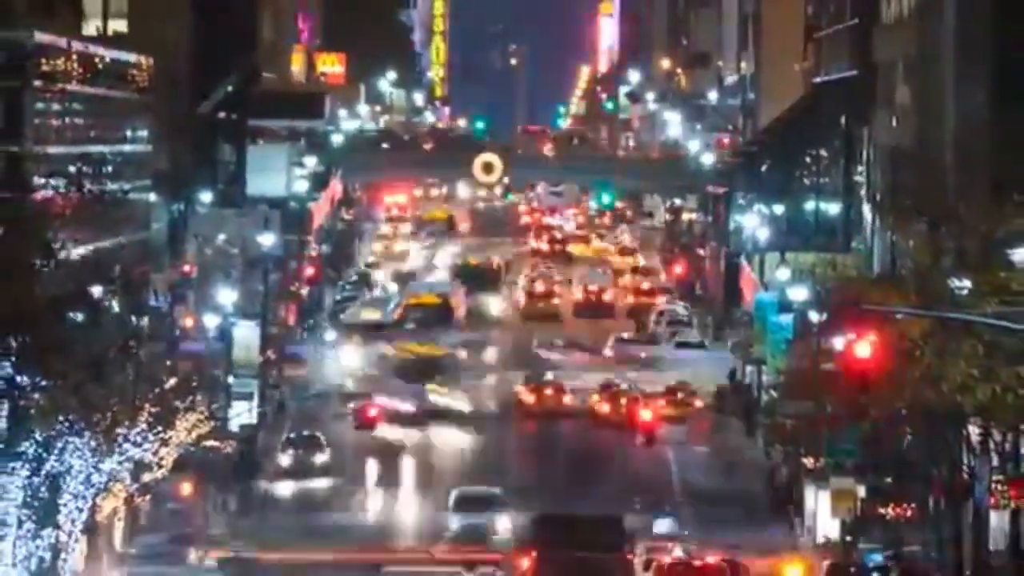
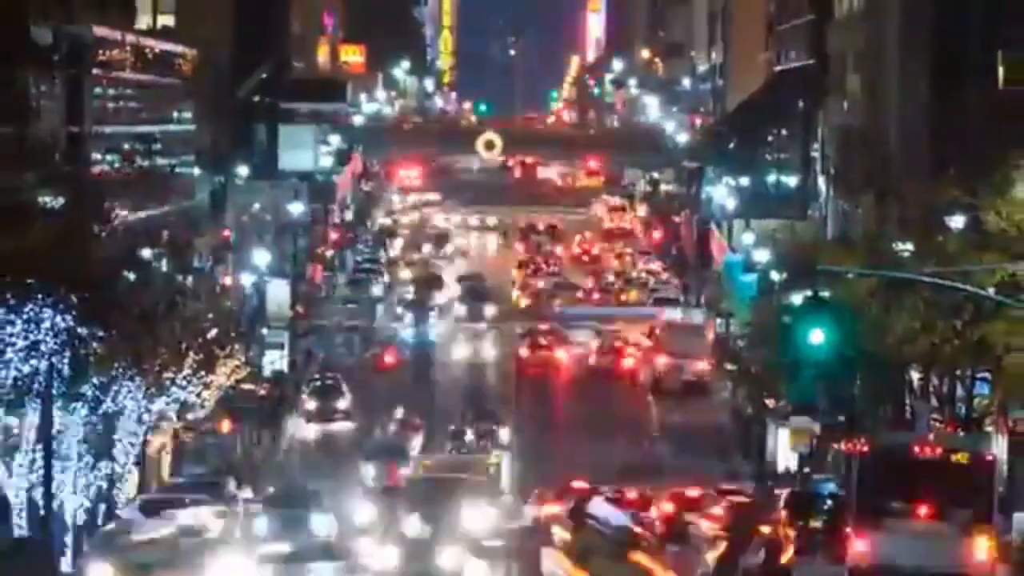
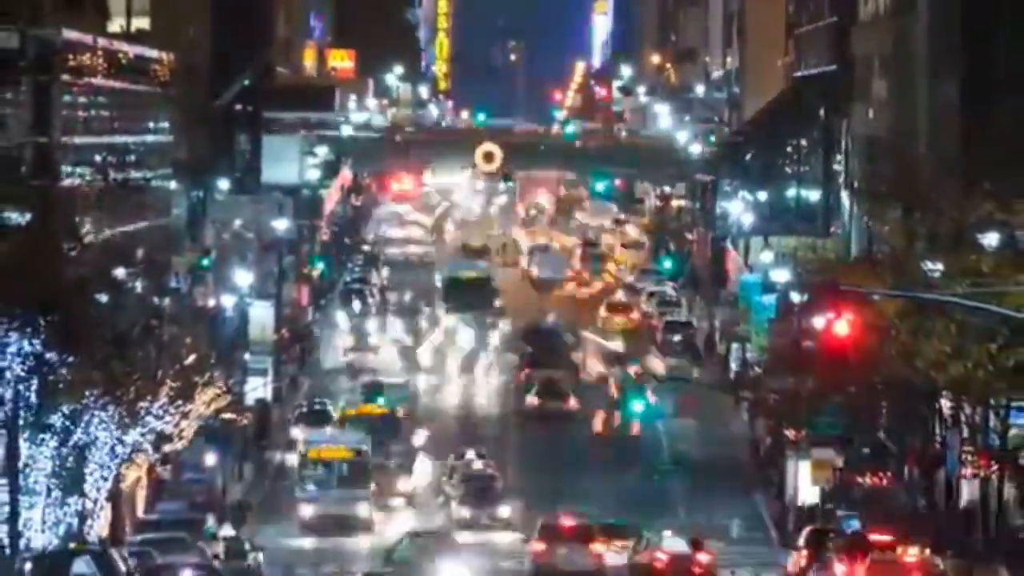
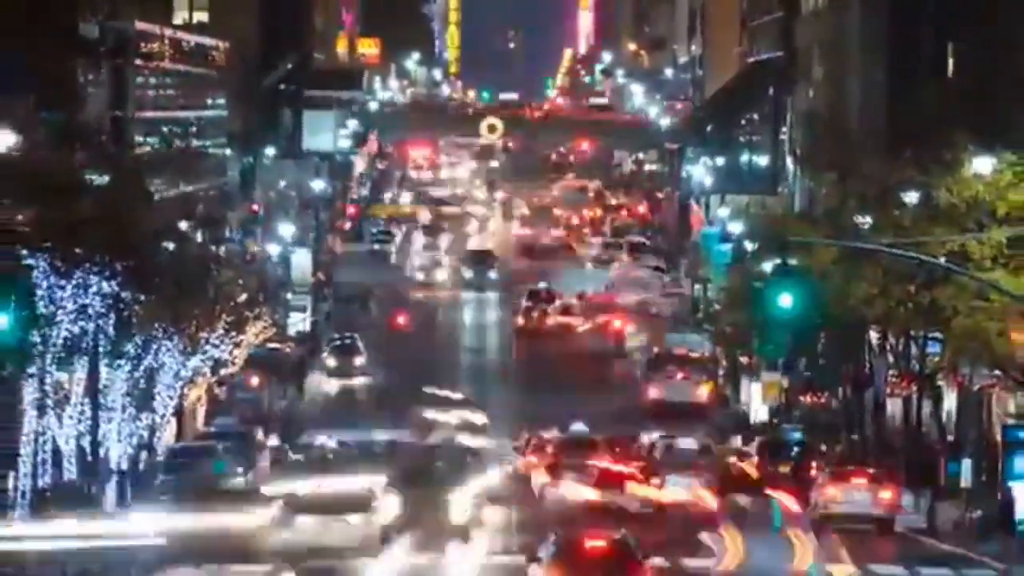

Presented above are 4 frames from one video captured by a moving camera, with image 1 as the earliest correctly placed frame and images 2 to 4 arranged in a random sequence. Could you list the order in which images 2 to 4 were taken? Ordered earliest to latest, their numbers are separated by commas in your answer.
3, 2, 4
